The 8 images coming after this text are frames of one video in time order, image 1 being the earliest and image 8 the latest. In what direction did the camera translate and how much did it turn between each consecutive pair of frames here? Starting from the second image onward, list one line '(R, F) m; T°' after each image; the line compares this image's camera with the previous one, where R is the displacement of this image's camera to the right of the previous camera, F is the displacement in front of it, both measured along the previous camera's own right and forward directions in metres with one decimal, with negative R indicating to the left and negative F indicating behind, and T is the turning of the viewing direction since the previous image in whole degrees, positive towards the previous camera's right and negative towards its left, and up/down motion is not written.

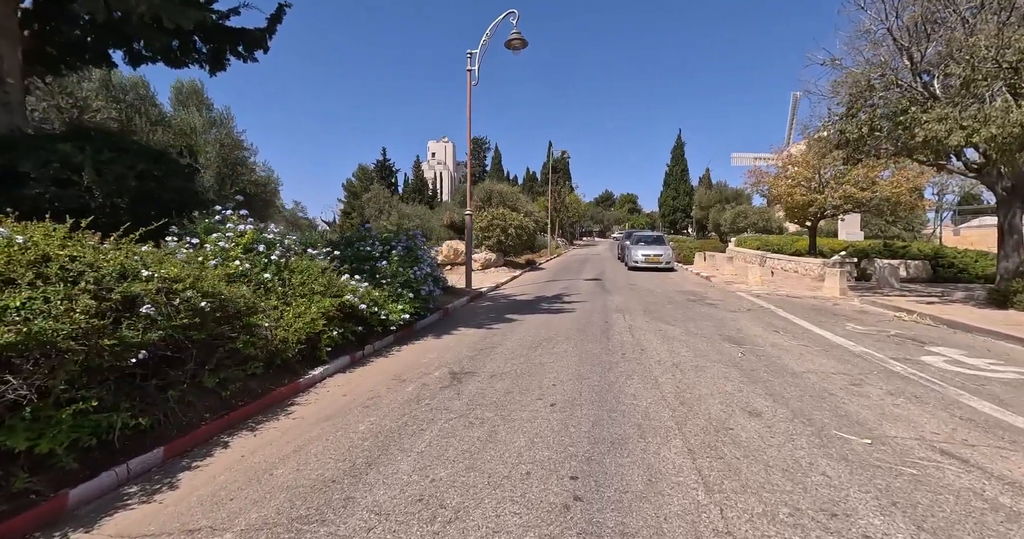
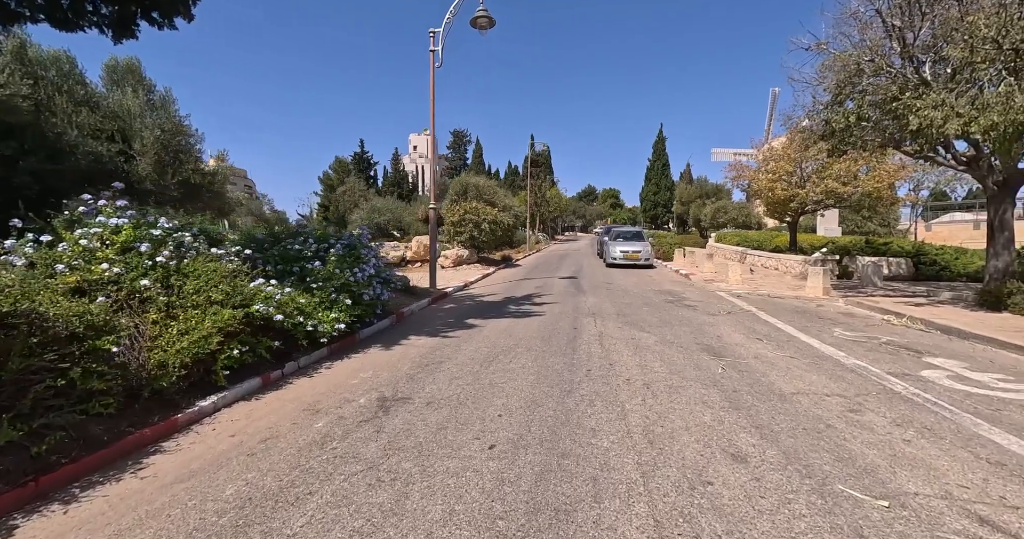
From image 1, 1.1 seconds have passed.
(+0.4, +0.9) m; +2°
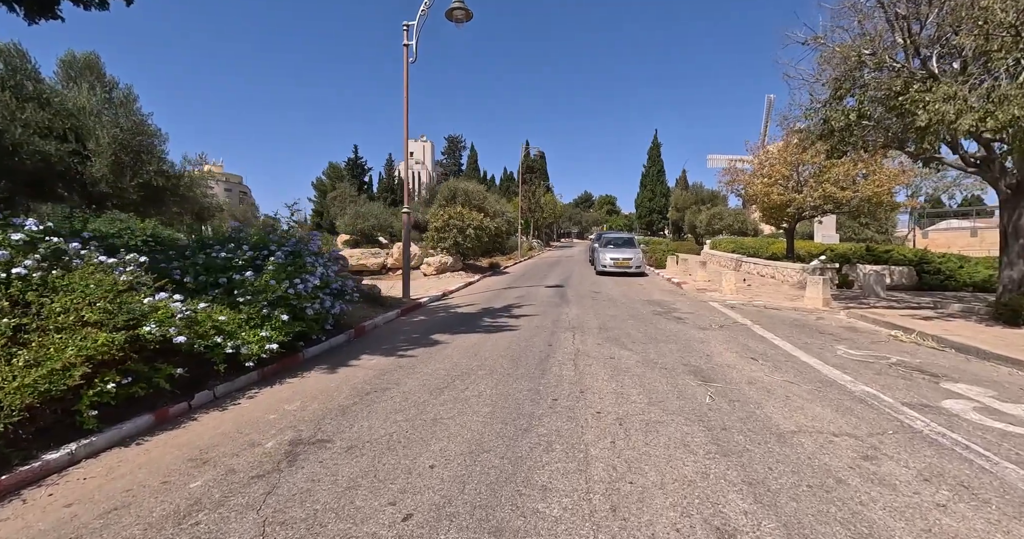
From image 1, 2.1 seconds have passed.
(+0.4, +0.8) m; 0°
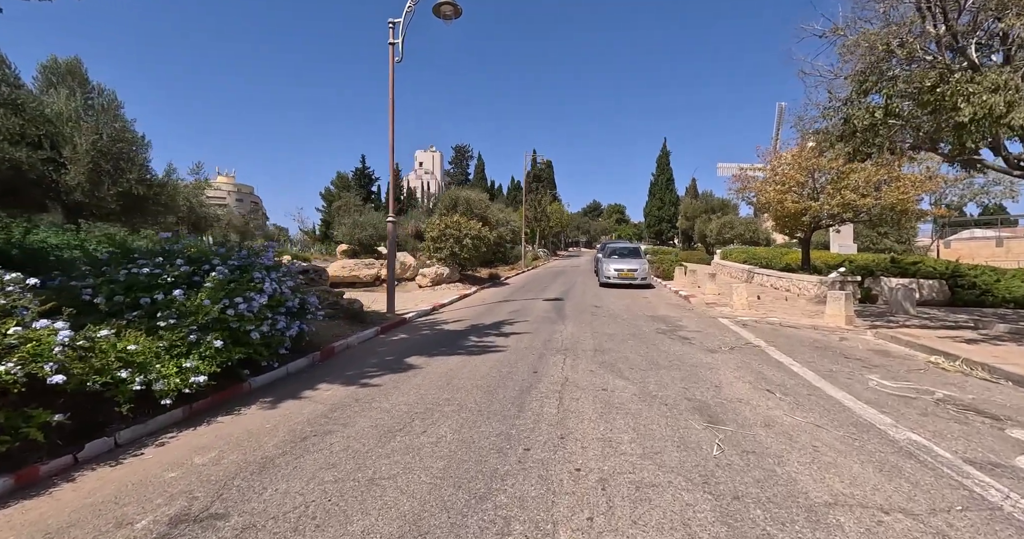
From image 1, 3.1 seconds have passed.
(+0.4, +0.9) m; -1°
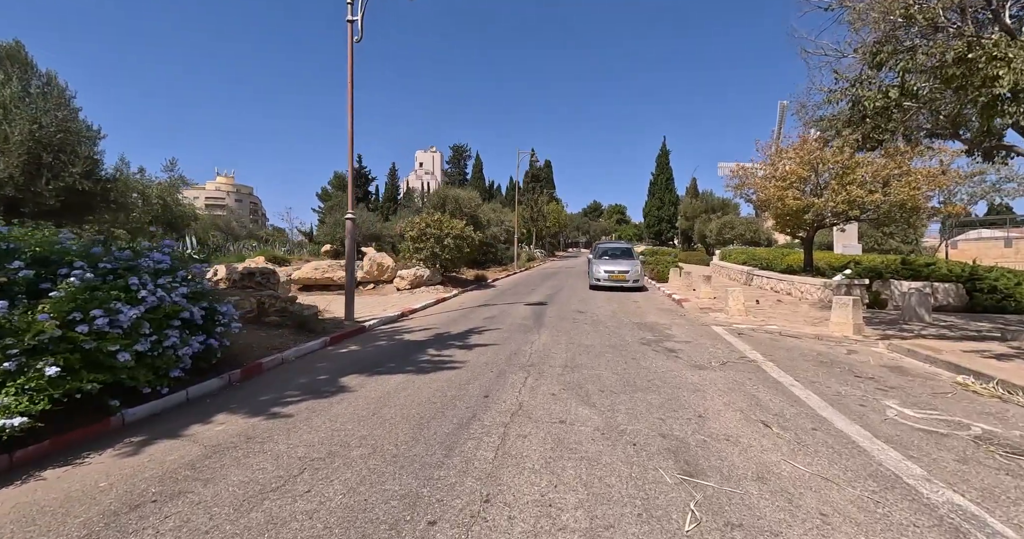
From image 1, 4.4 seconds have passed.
(+0.6, +1.1) m; 0°
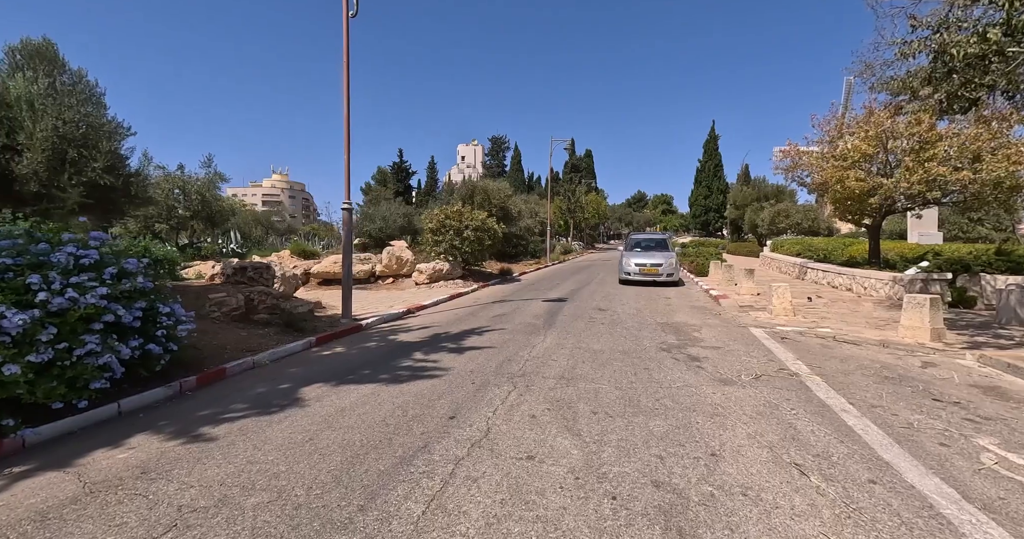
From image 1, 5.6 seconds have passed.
(+0.7, +1.1) m; -5°
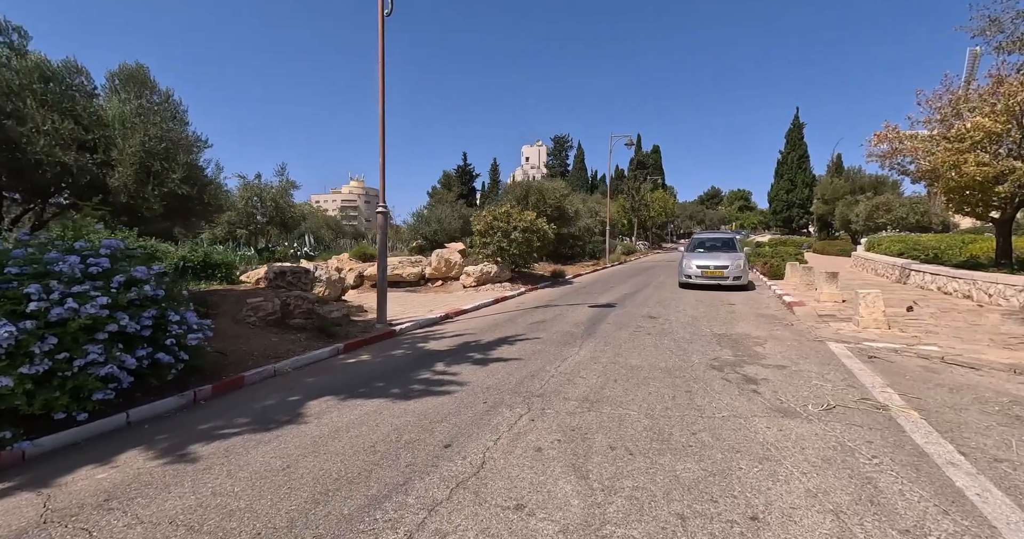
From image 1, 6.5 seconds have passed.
(+0.5, +0.7) m; -8°
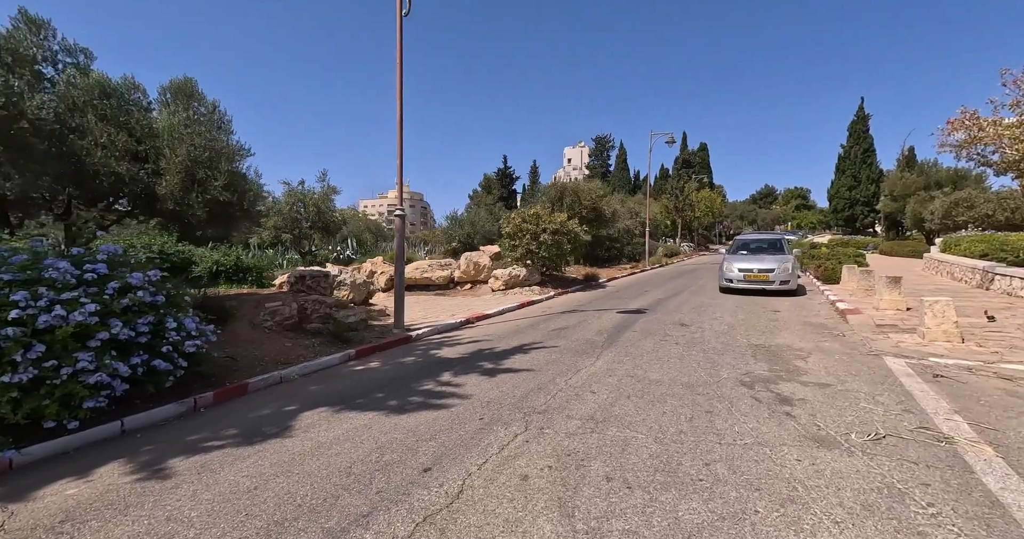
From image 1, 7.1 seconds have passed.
(+0.4, +0.4) m; -5°
